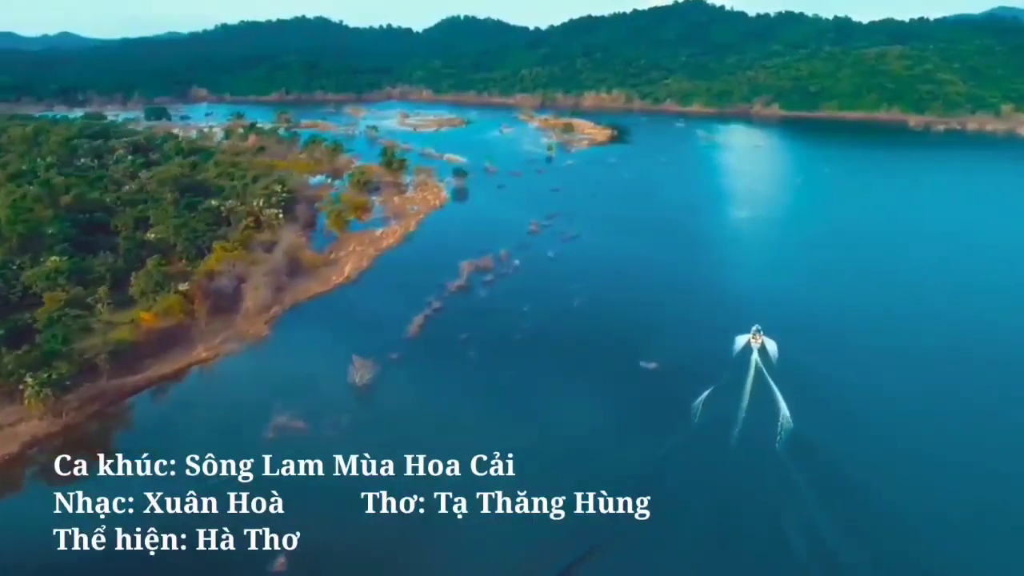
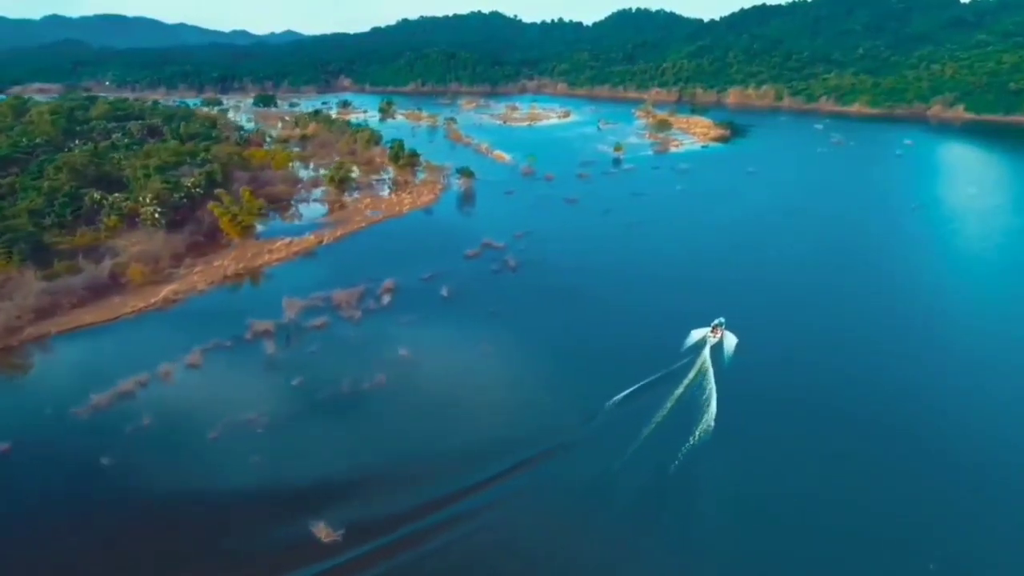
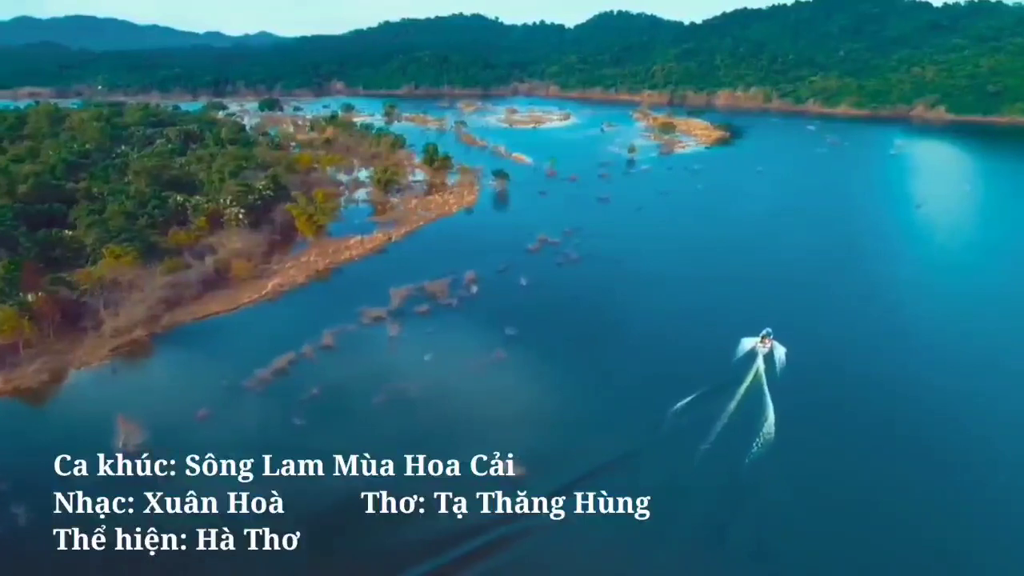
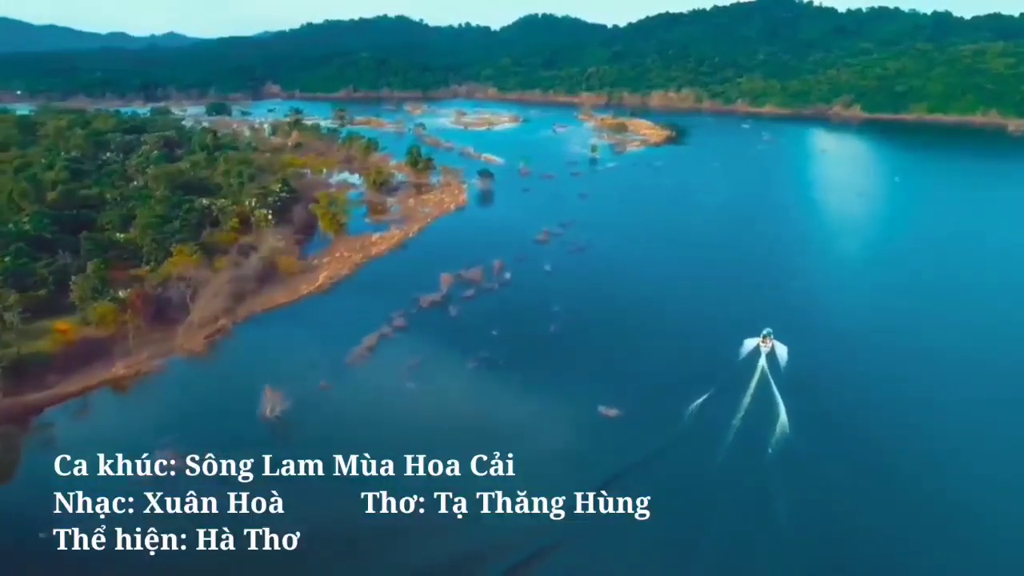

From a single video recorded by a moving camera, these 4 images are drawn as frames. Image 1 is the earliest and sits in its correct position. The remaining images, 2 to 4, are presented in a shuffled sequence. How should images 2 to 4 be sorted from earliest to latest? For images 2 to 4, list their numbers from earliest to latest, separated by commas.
4, 3, 2
